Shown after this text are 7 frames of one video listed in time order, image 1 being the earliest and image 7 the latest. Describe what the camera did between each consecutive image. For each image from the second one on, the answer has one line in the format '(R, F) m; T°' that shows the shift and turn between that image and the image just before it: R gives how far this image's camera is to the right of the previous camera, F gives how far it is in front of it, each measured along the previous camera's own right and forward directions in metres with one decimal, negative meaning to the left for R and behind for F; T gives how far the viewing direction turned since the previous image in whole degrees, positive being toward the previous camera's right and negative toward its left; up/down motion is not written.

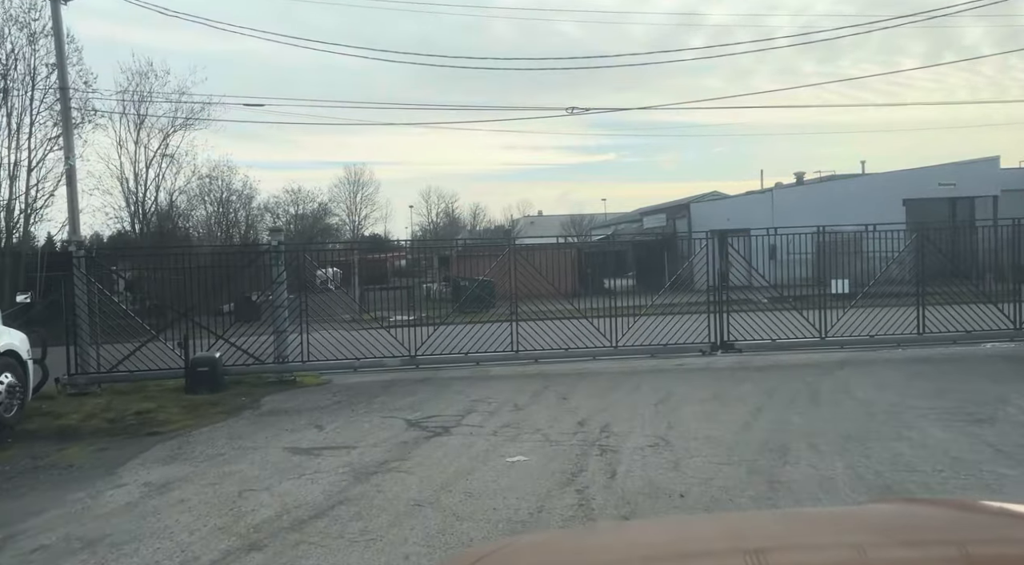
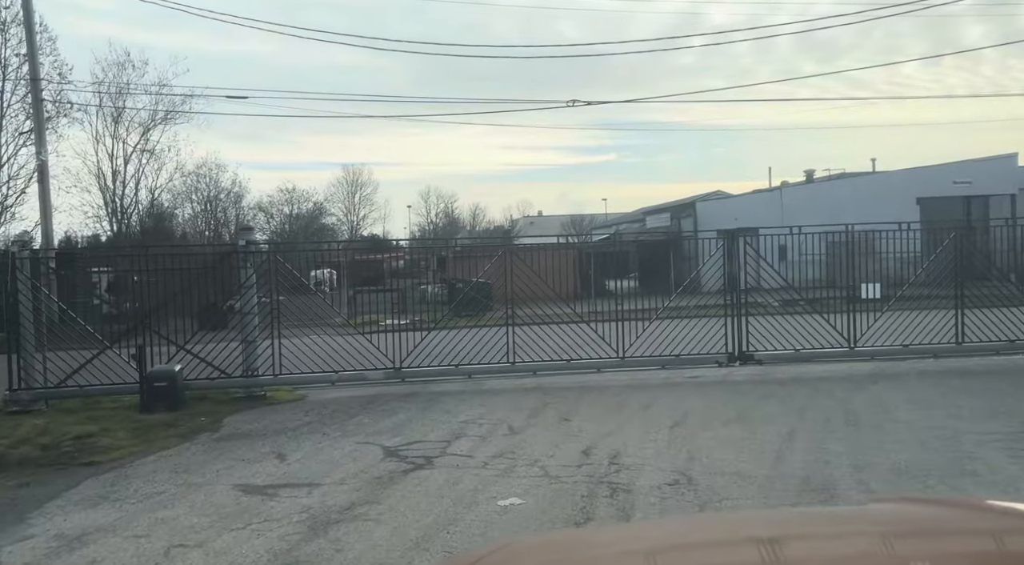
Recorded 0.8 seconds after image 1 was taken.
(+0.1, +1.4) m; 0°
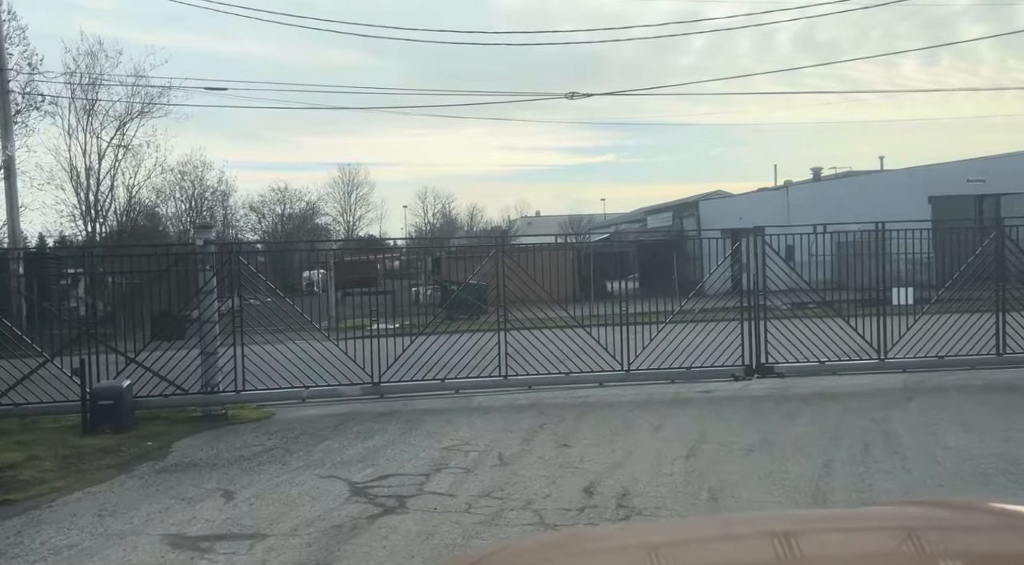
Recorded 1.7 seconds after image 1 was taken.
(+0.1, +1.3) m; 0°
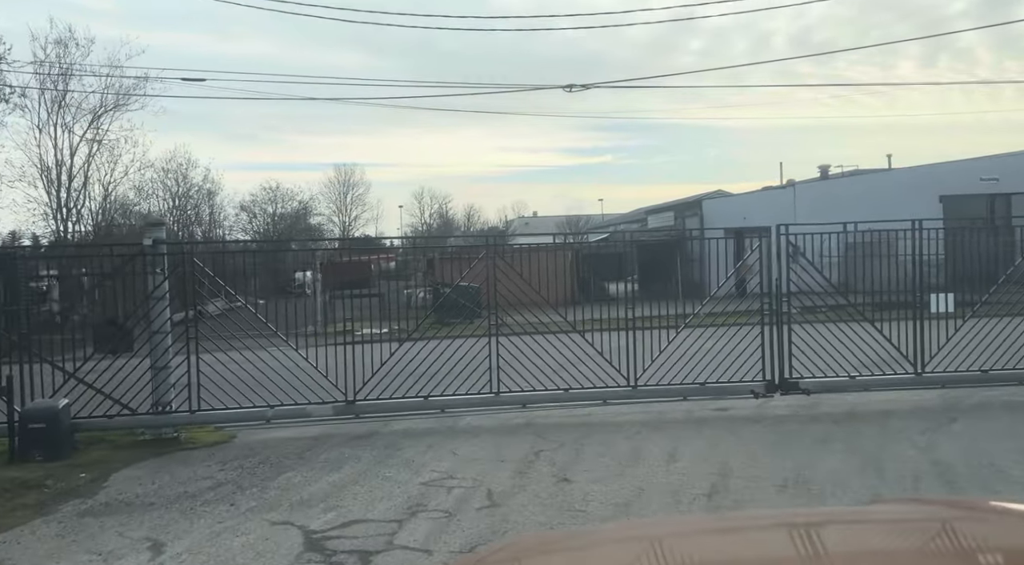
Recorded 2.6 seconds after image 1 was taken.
(+0.1, +1.3) m; 0°
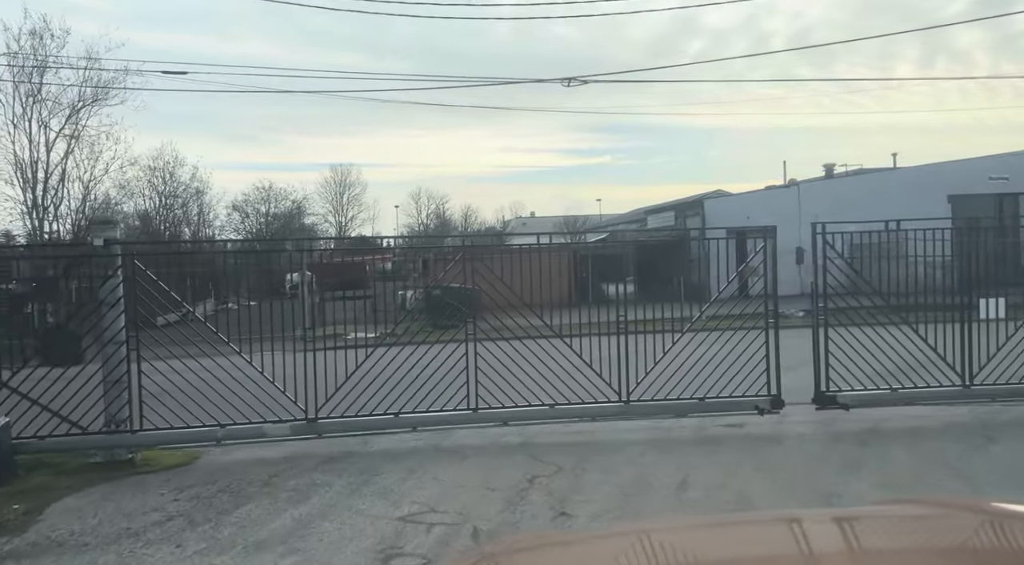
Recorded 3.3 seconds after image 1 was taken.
(+0.1, +0.9) m; 0°
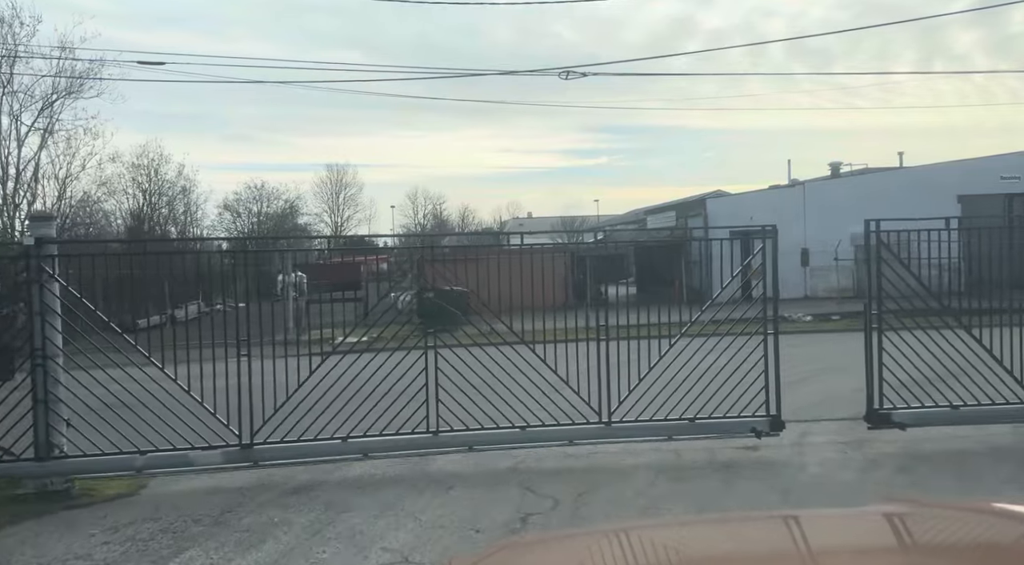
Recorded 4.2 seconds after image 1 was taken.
(+0.1, +1.1) m; 0°
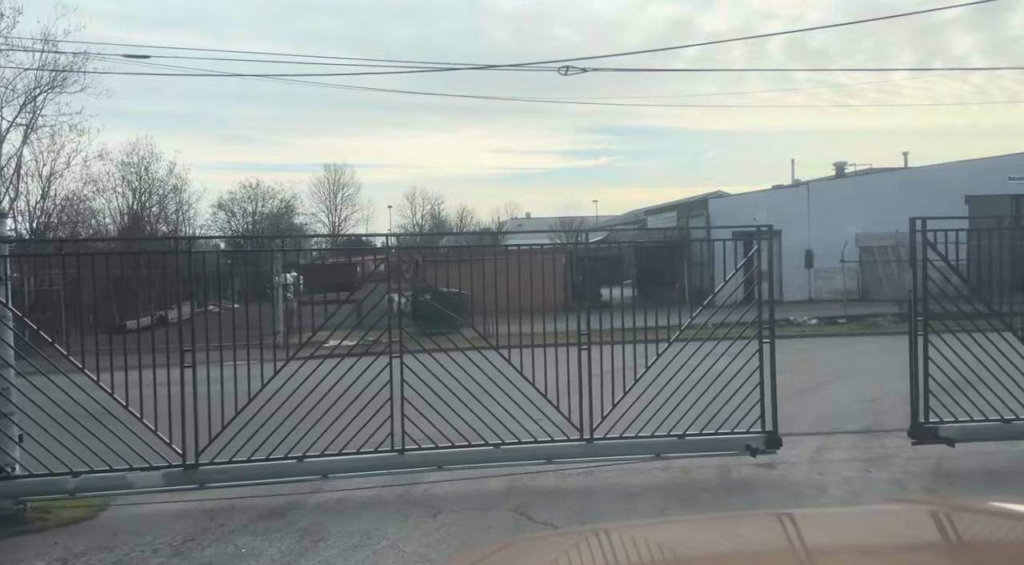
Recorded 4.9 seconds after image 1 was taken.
(0.0, +0.7) m; 0°
